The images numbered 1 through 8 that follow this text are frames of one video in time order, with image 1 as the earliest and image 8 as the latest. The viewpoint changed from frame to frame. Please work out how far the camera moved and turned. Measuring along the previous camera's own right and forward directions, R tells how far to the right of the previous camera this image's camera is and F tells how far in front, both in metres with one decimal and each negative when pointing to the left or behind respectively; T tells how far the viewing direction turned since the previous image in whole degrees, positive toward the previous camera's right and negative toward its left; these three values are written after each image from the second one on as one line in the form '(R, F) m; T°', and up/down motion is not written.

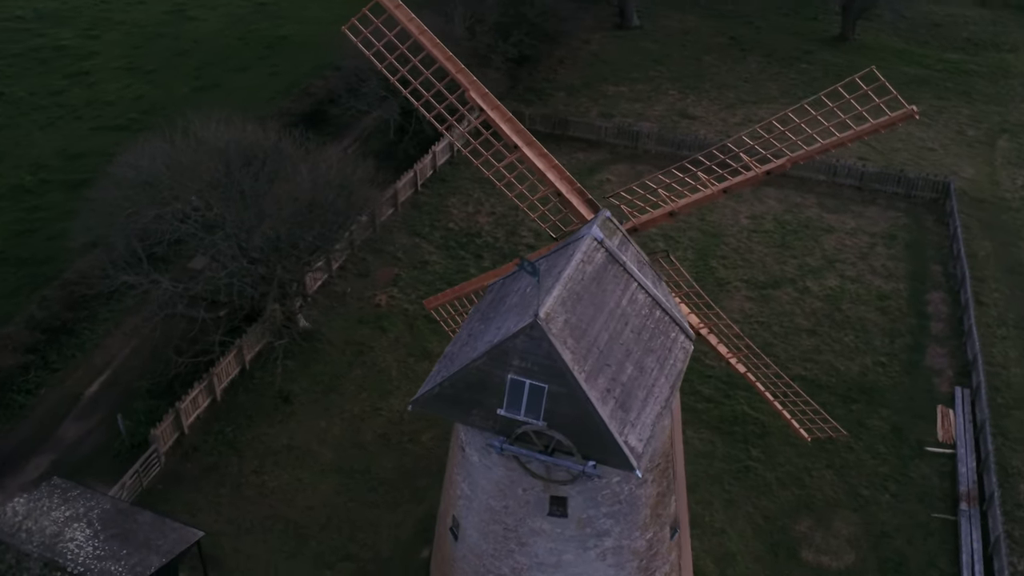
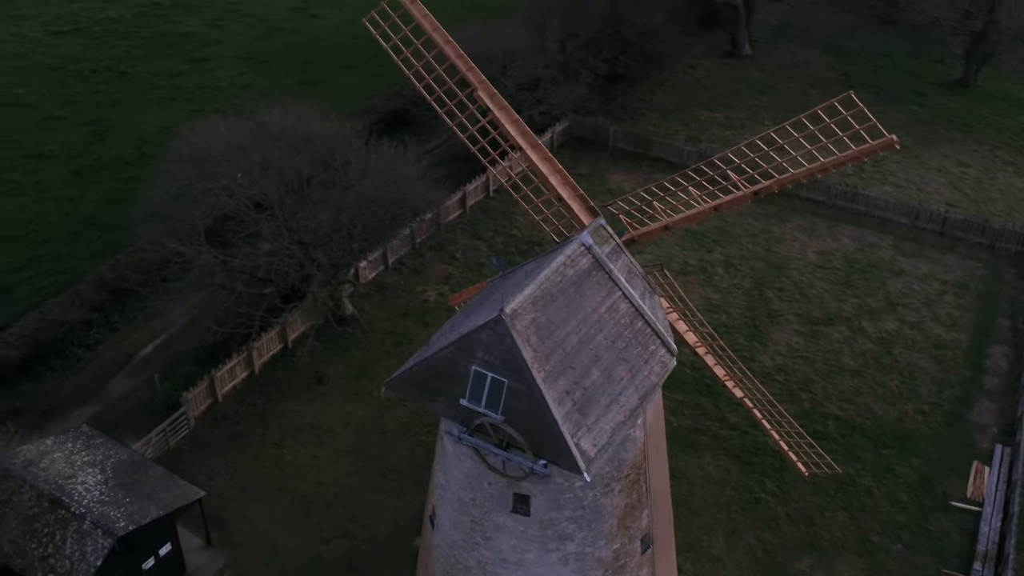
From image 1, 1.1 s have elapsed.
(+1.9, -0.1) m; -8°
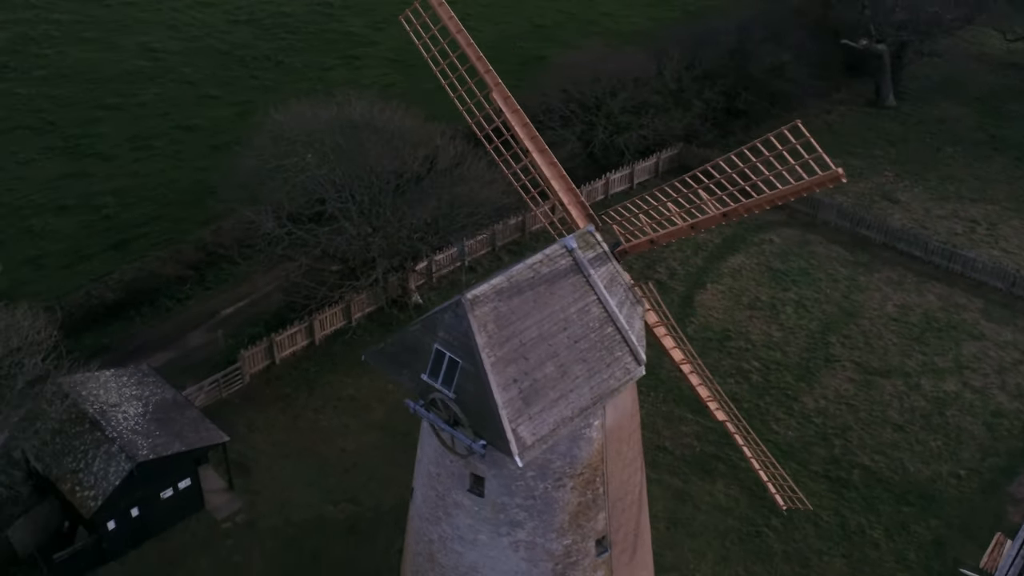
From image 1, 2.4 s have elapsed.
(+2.6, -0.5) m; -10°
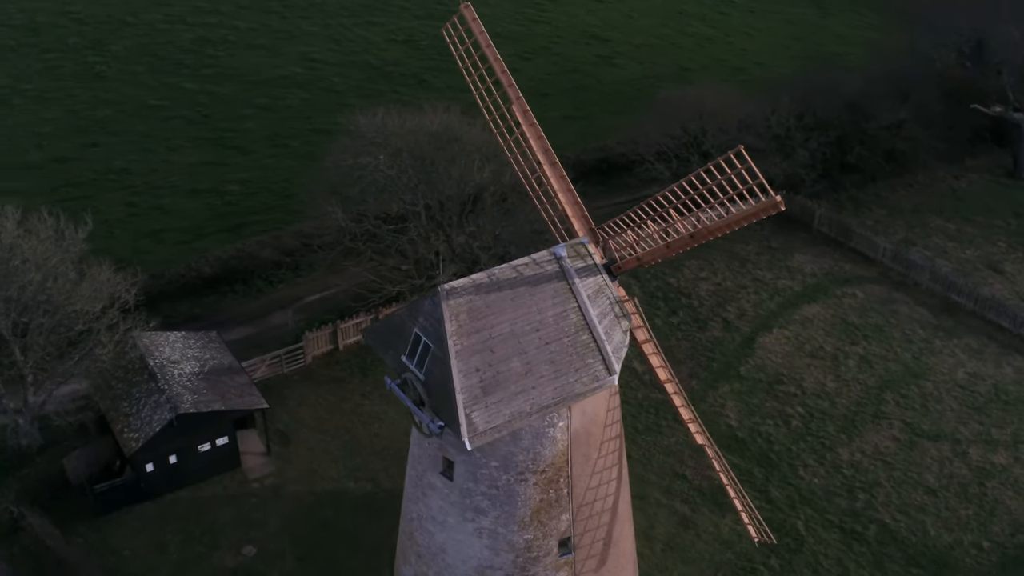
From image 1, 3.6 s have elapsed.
(+2.6, -0.6) m; -10°
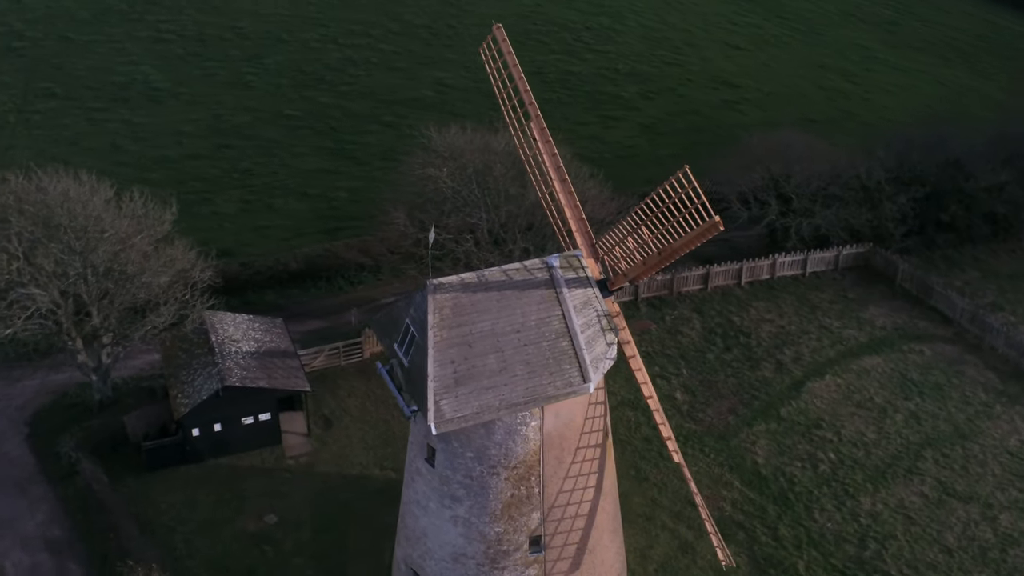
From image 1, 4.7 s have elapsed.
(+2.5, -0.6) m; -9°
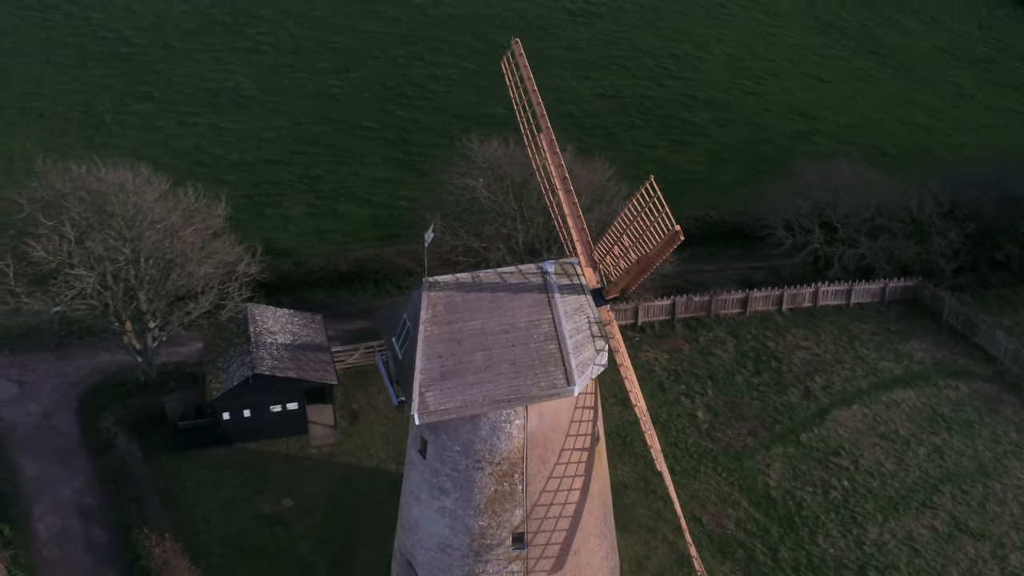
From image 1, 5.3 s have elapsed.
(+1.6, -0.5) m; -6°
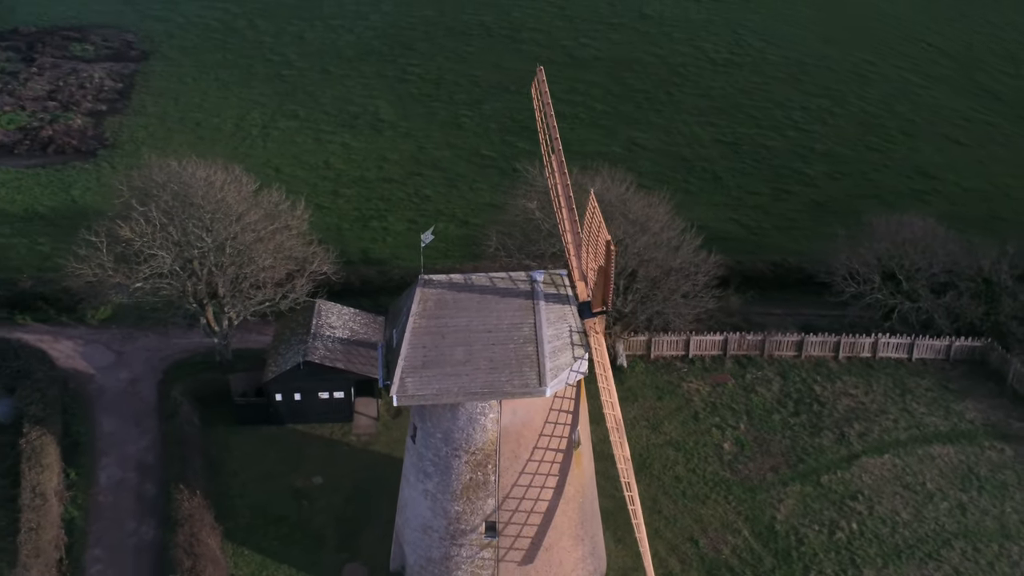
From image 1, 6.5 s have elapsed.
(+2.9, -1.0) m; -10°
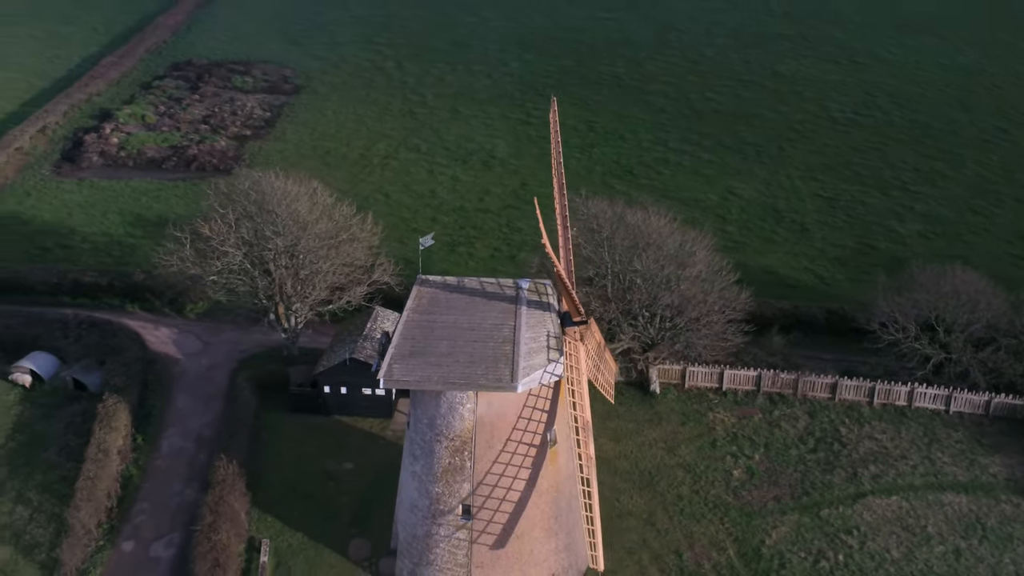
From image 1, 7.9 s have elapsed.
(+3.1, -1.4) m; -9°
